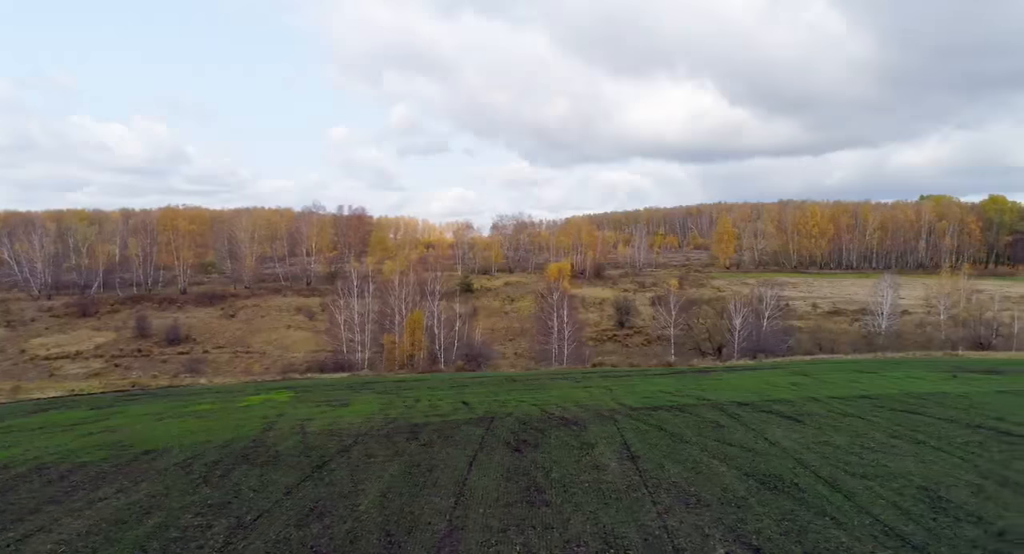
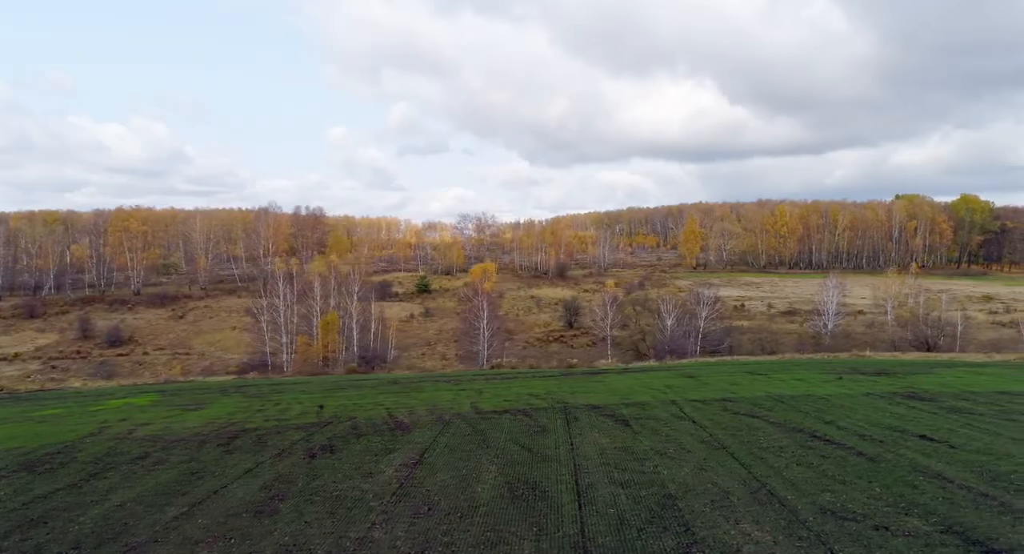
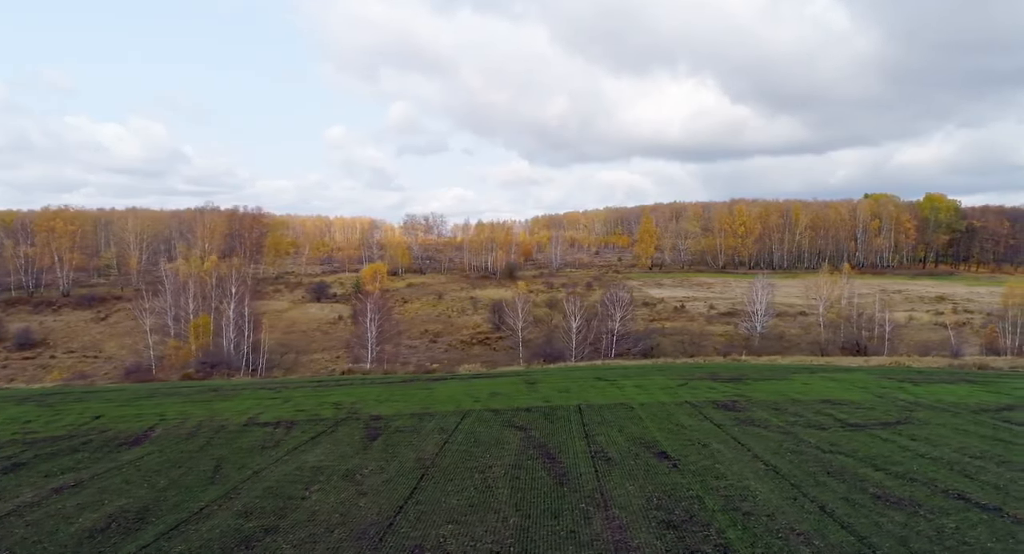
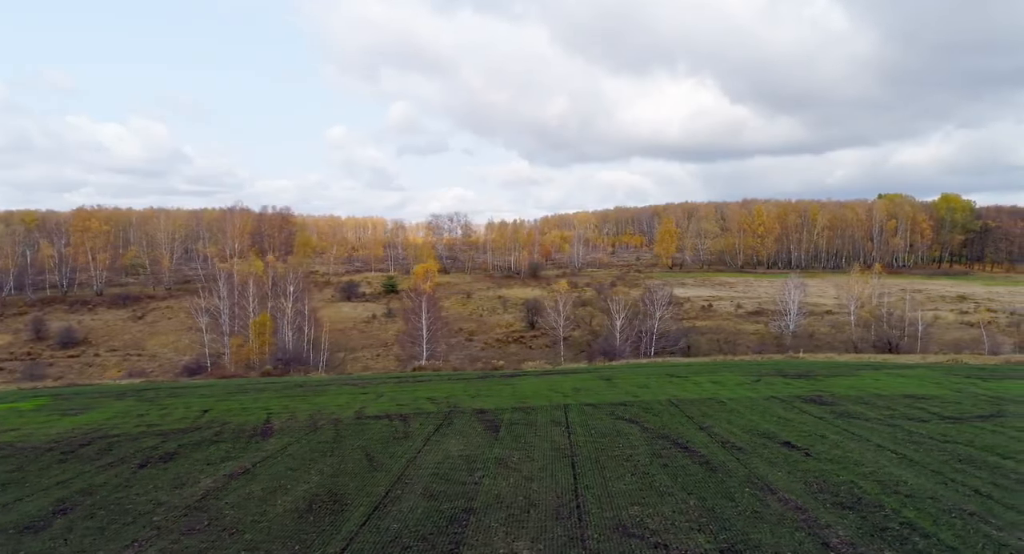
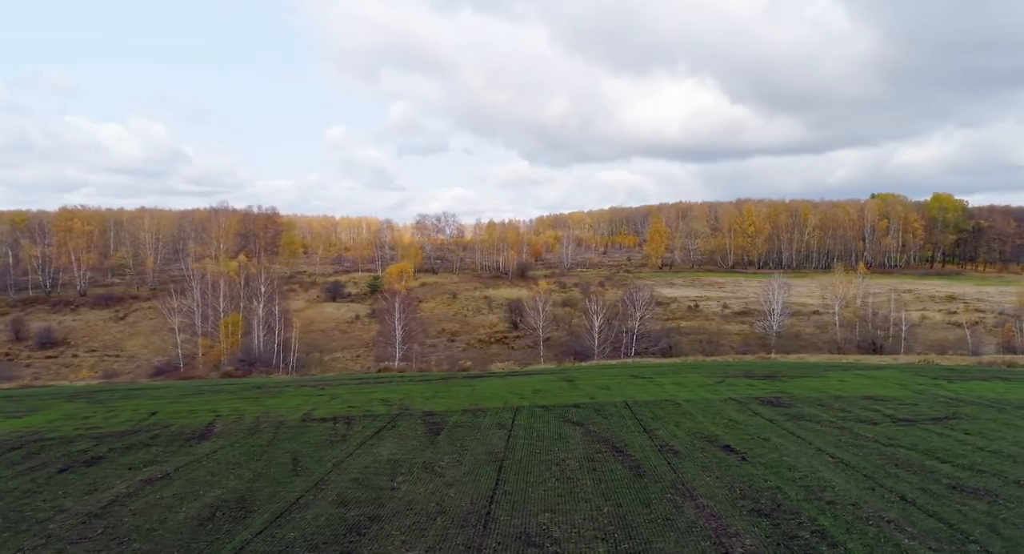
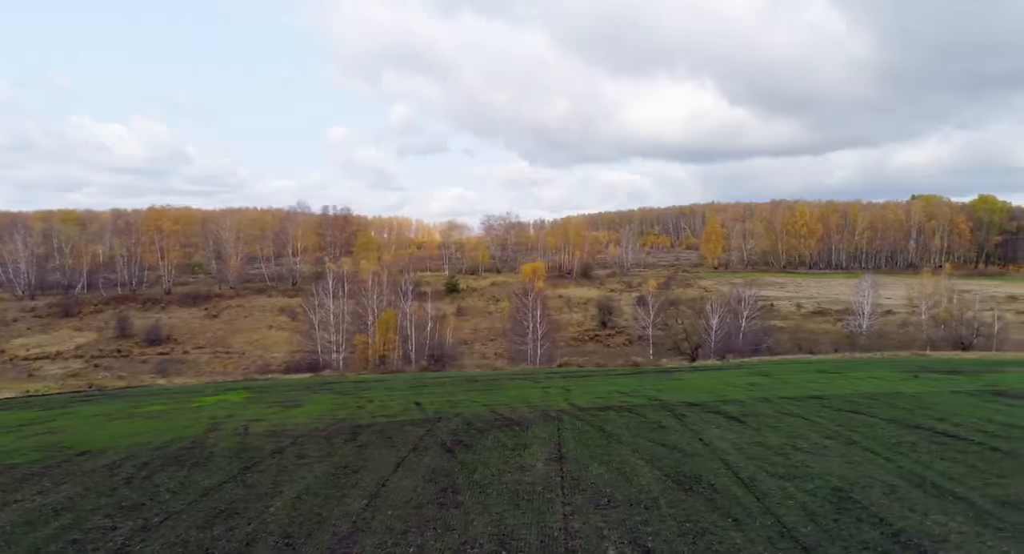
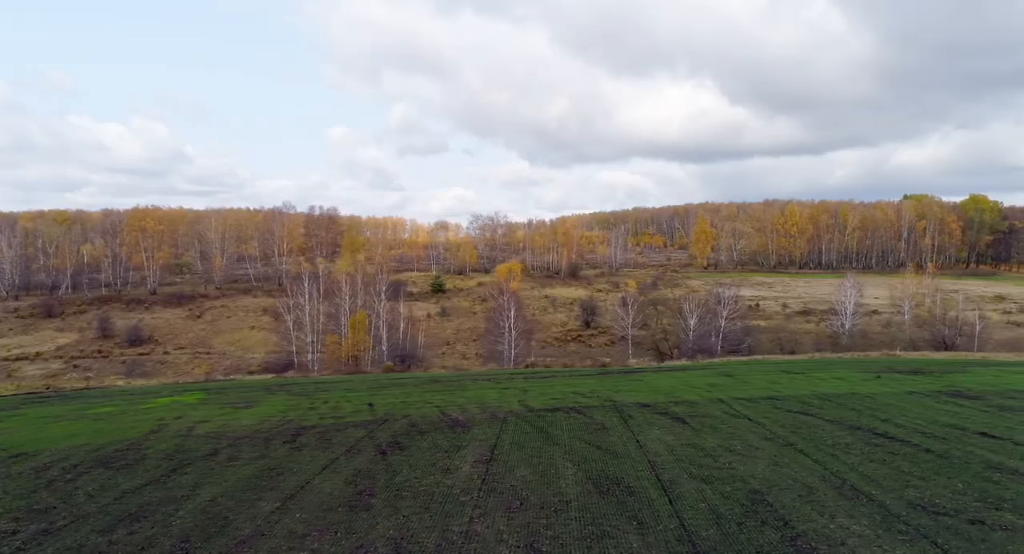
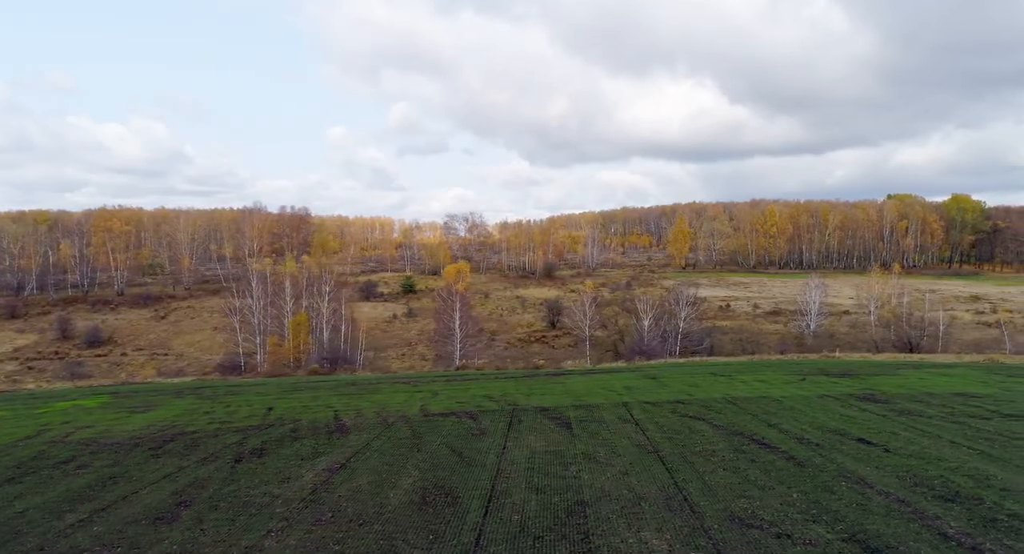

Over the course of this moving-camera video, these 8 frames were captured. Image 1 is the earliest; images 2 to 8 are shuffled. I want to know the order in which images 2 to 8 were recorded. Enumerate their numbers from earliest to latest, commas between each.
6, 7, 2, 8, 4, 5, 3
